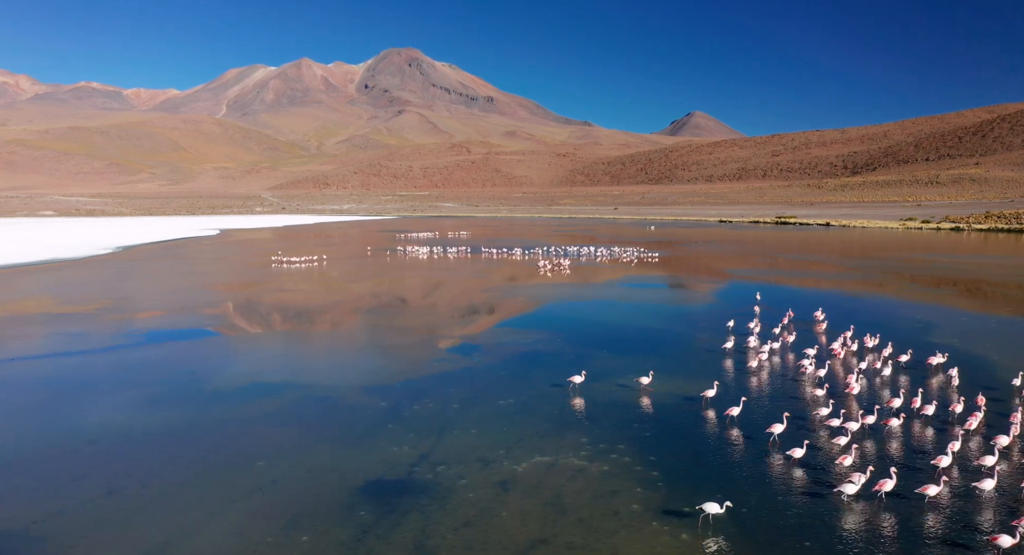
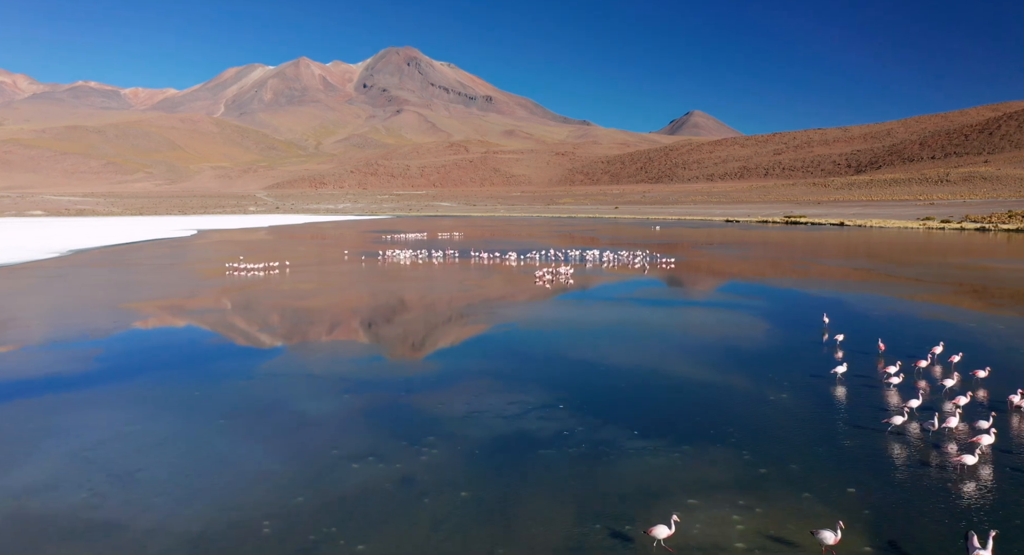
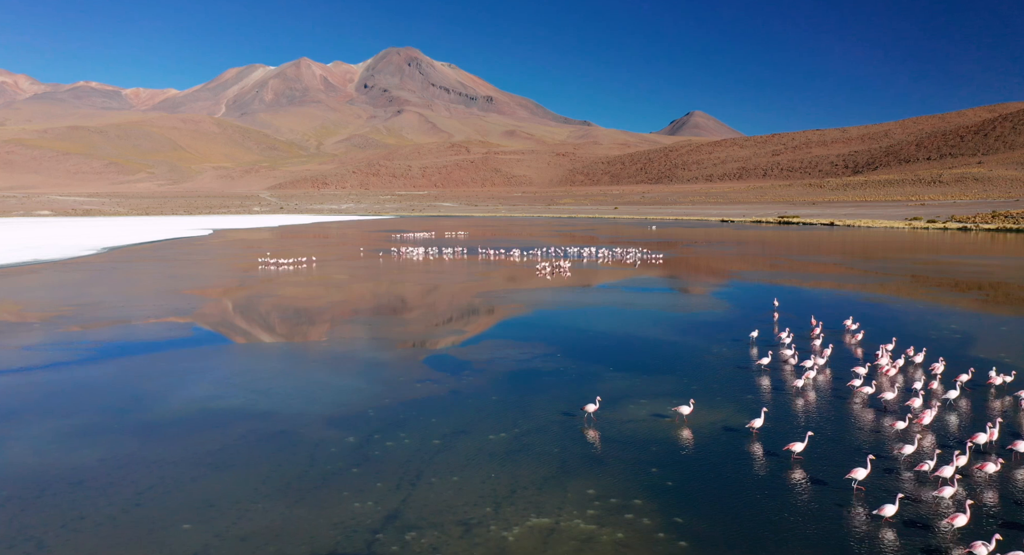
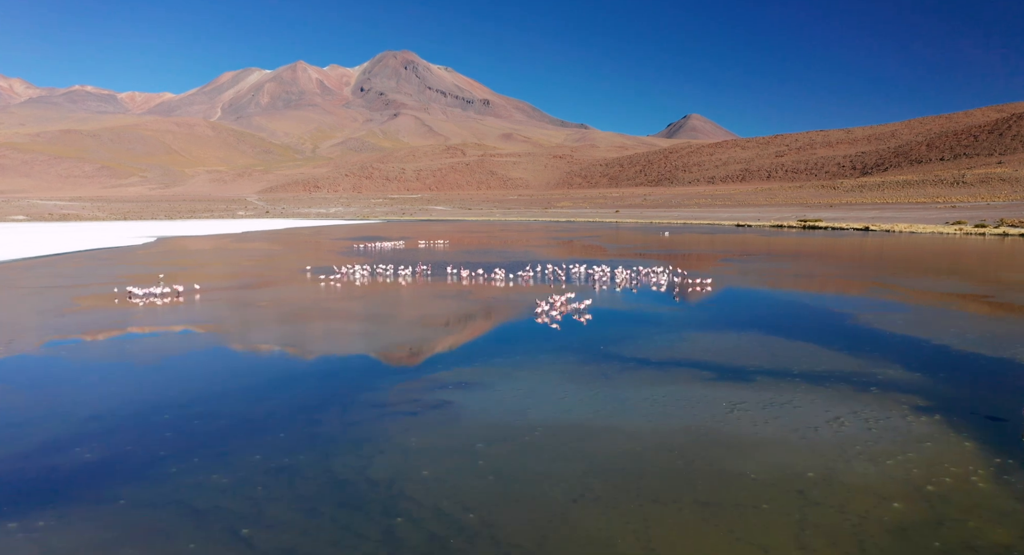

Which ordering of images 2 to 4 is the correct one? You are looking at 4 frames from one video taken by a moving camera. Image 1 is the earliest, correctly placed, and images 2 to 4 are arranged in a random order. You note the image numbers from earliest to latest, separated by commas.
3, 2, 4
